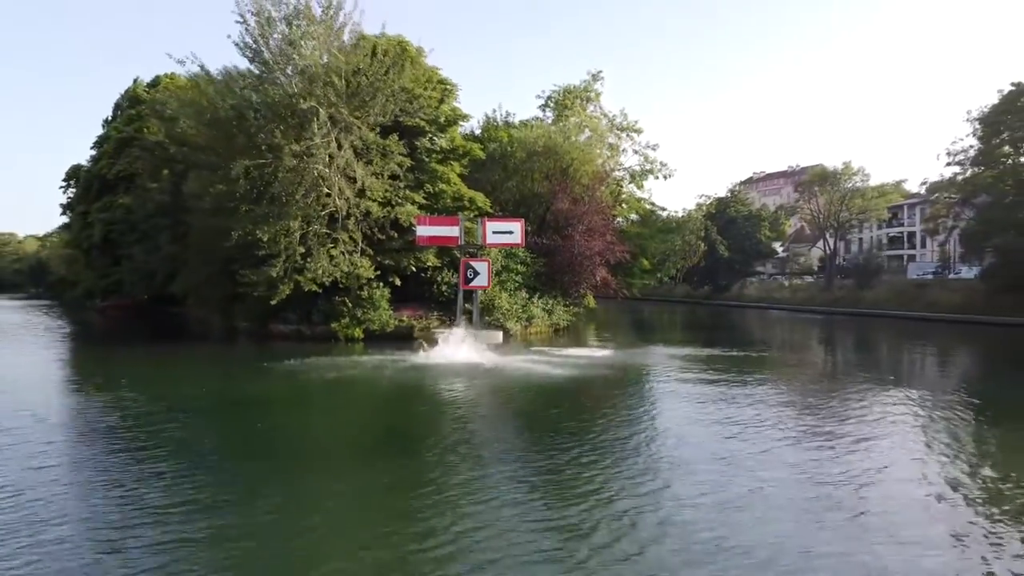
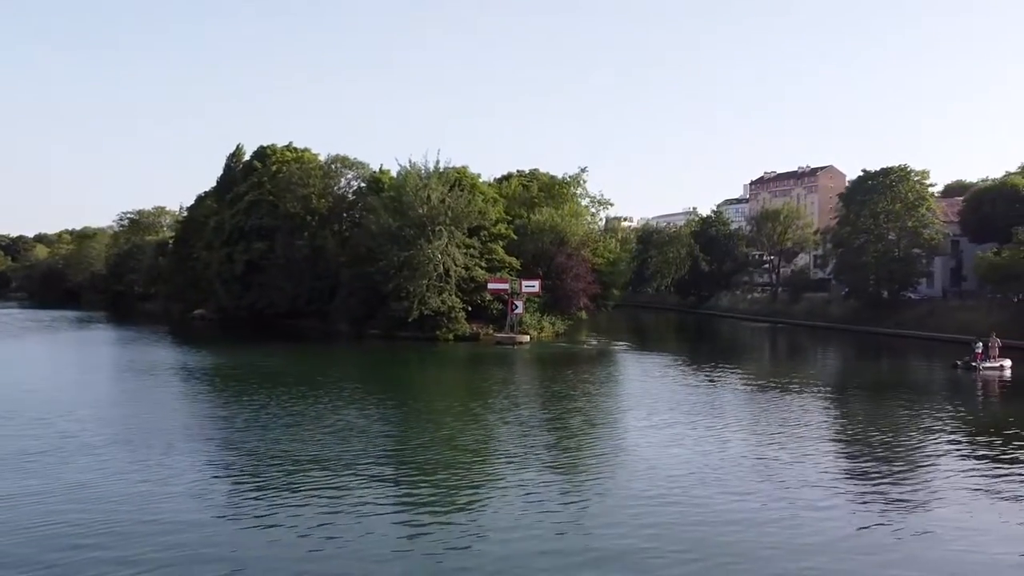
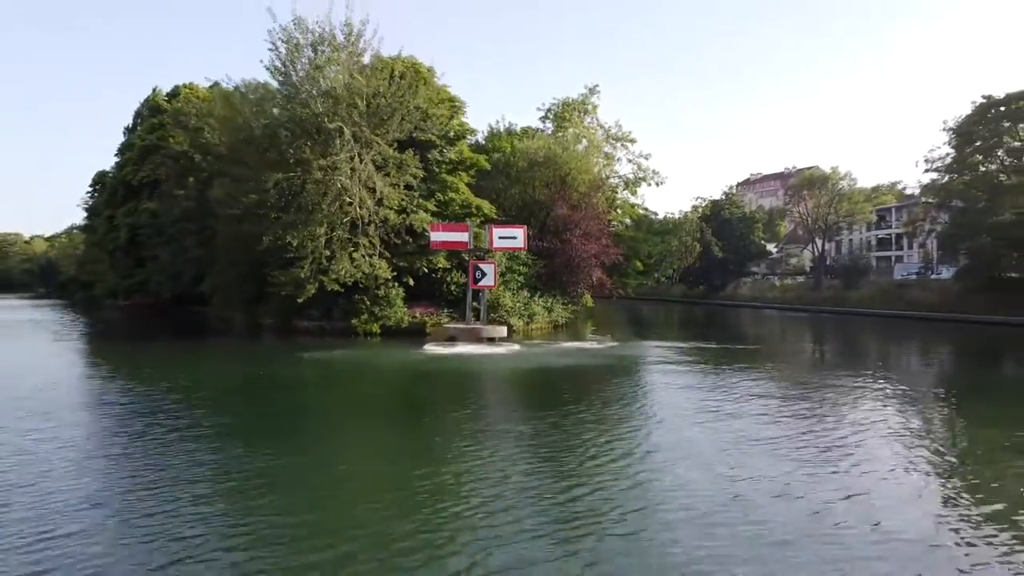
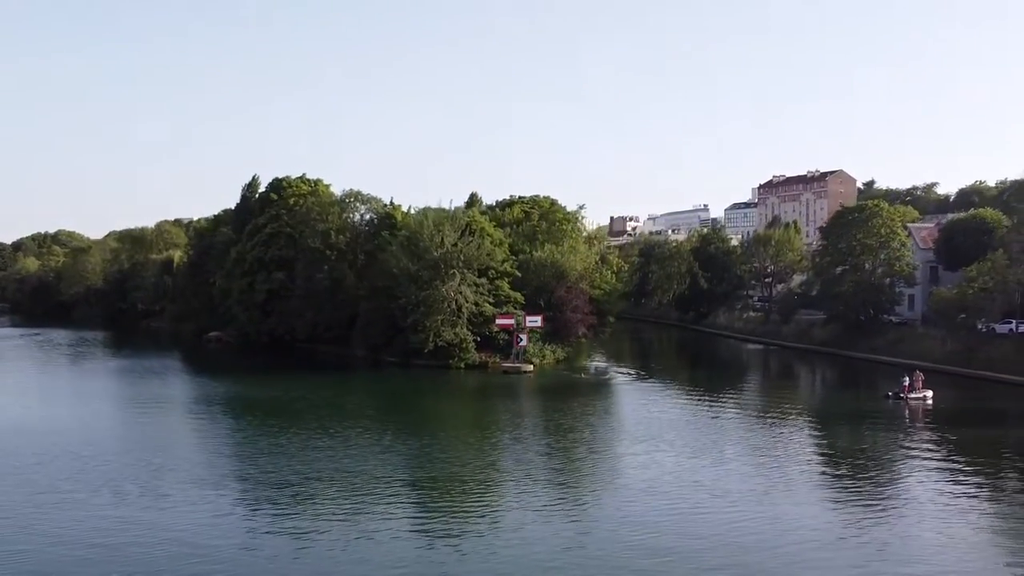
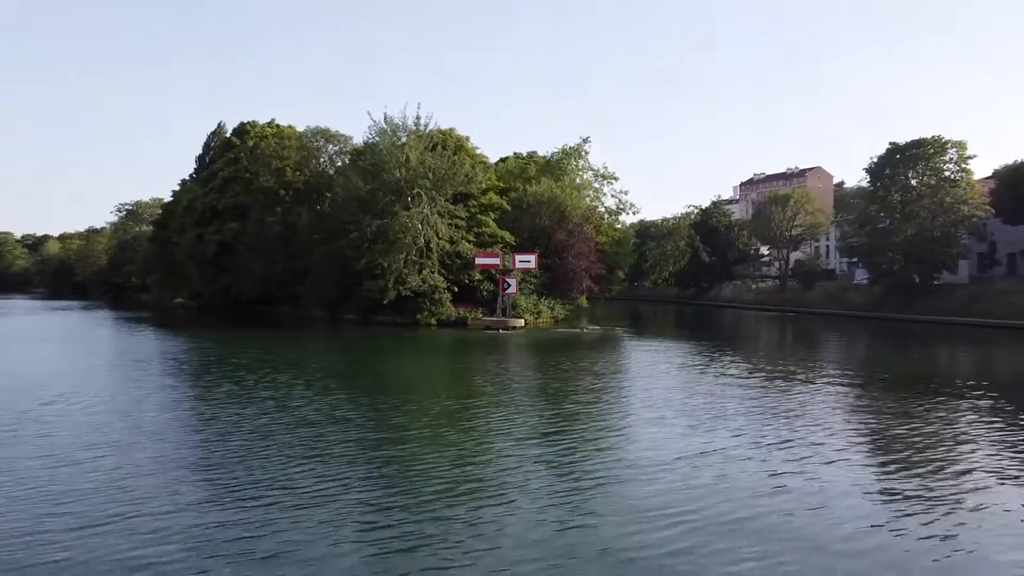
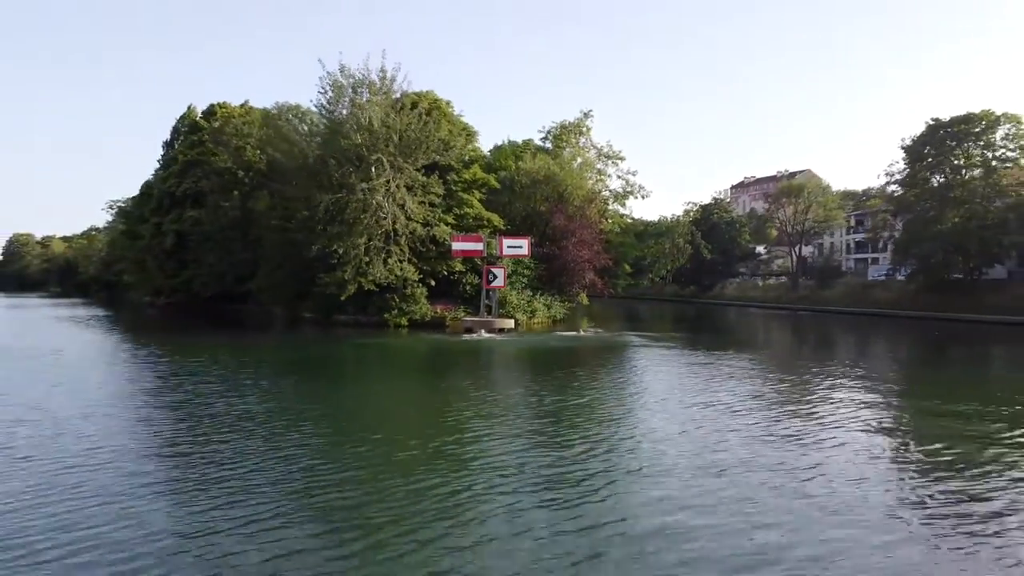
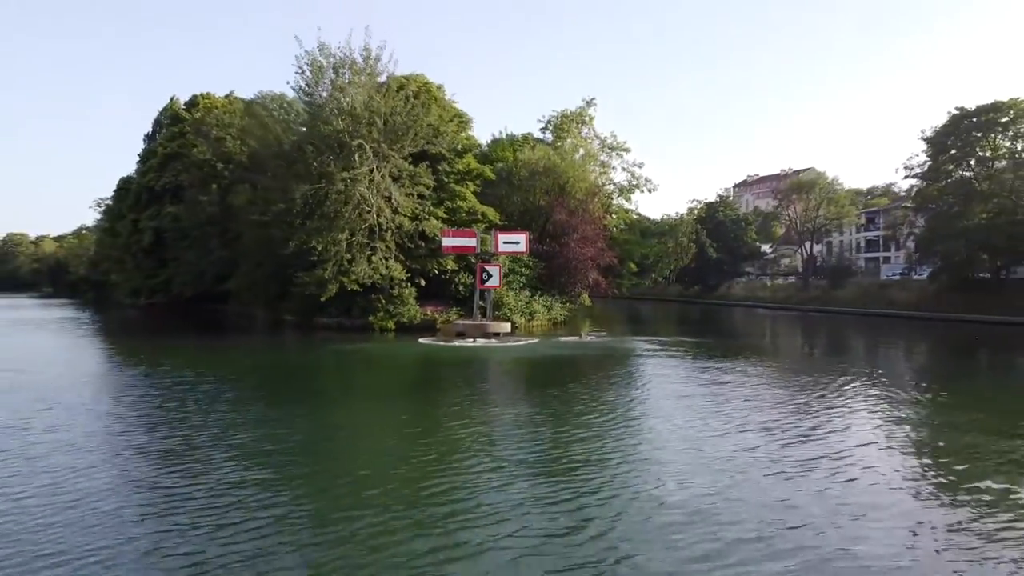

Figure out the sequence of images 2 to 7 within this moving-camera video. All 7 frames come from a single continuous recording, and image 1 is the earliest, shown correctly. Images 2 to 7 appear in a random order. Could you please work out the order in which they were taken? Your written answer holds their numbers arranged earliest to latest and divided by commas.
3, 7, 6, 5, 2, 4
